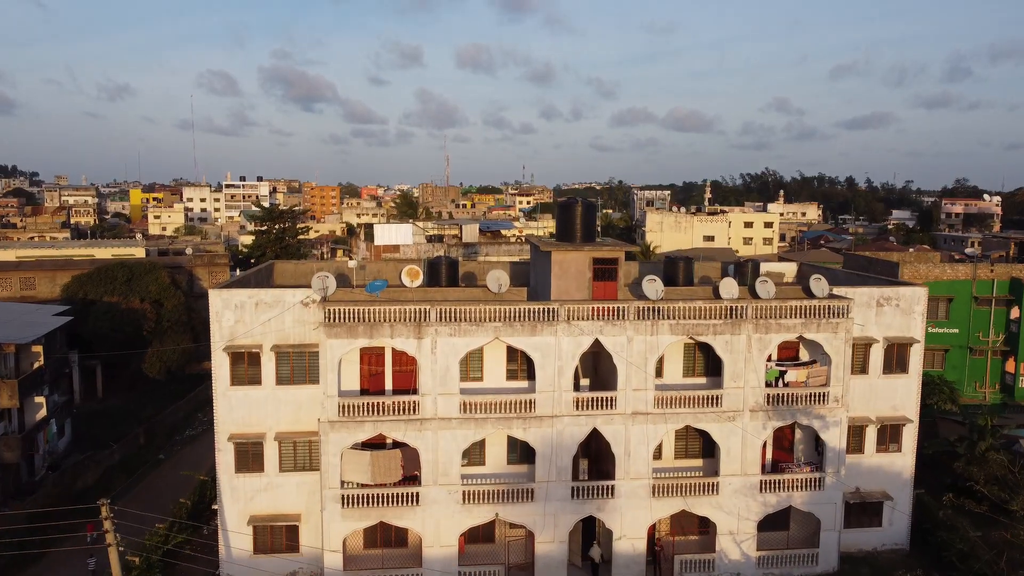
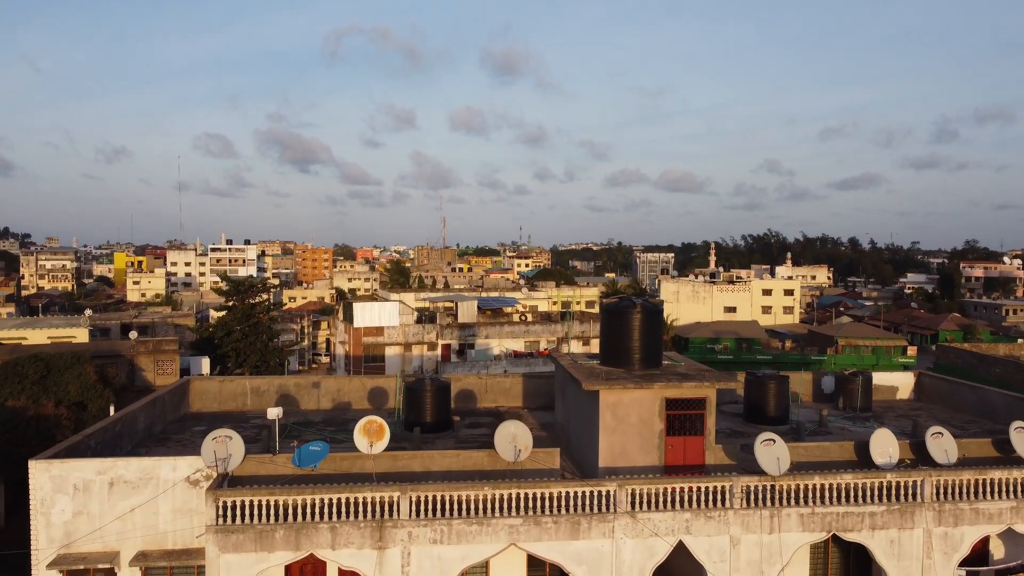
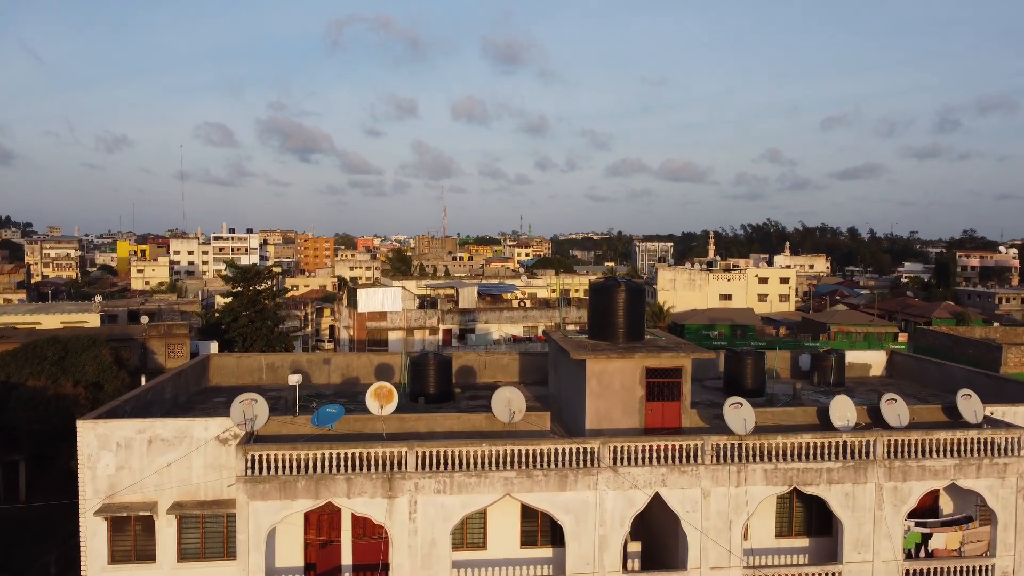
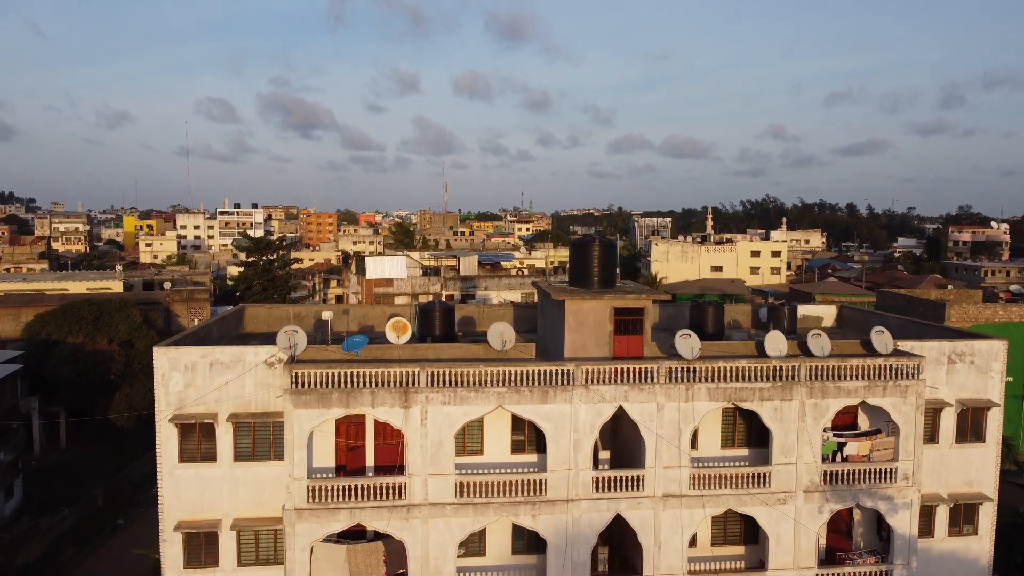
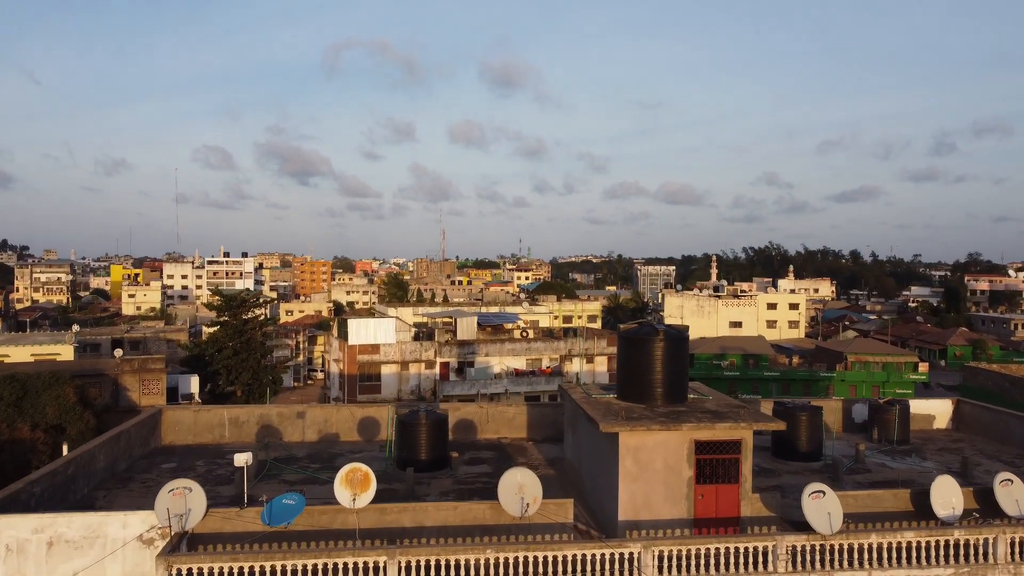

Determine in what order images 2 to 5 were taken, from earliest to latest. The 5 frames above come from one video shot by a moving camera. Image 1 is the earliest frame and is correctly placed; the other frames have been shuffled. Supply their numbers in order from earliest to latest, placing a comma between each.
4, 3, 2, 5
